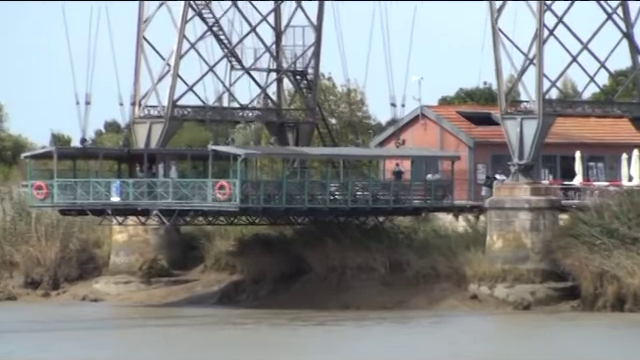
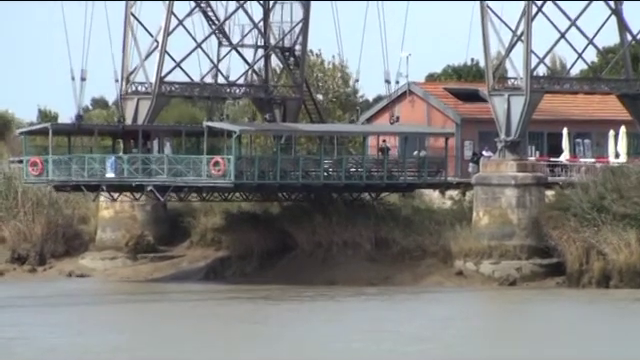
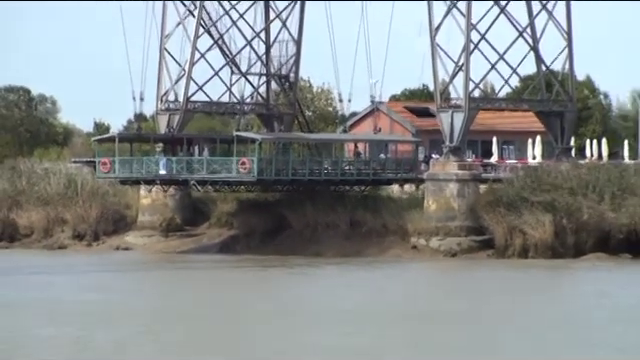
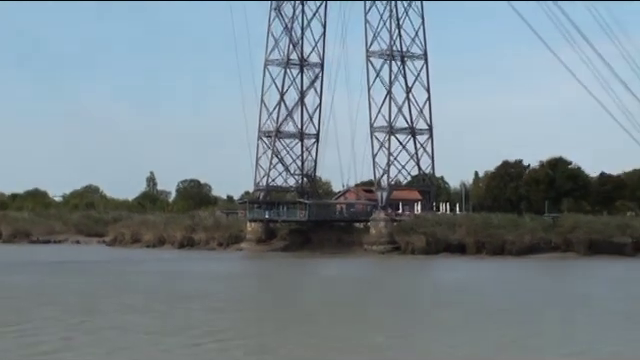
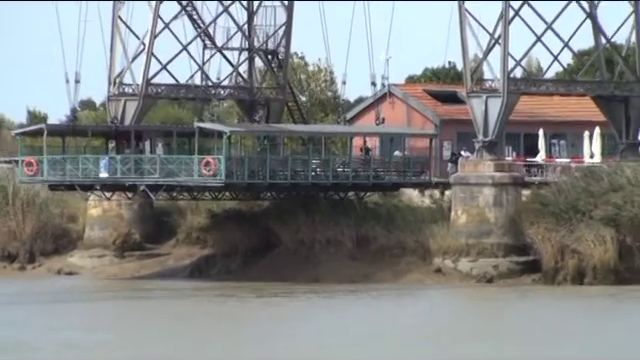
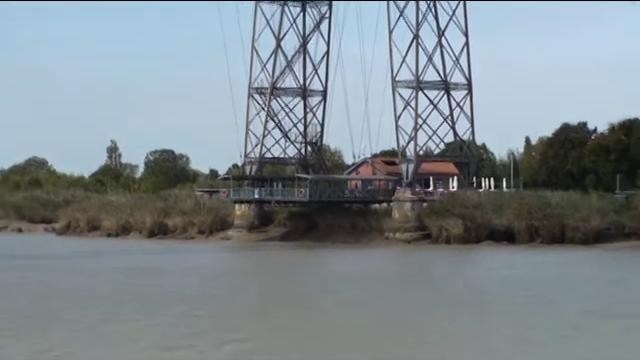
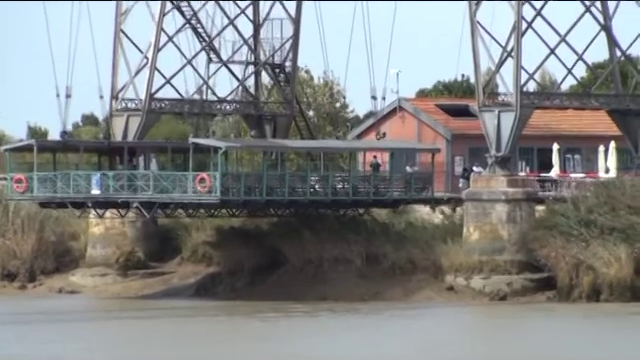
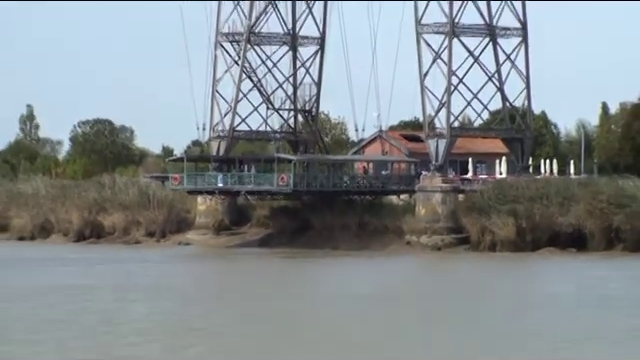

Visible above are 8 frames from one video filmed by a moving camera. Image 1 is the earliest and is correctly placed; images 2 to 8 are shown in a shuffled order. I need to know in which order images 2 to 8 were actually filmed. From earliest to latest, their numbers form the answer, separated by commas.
7, 2, 5, 3, 8, 6, 4
